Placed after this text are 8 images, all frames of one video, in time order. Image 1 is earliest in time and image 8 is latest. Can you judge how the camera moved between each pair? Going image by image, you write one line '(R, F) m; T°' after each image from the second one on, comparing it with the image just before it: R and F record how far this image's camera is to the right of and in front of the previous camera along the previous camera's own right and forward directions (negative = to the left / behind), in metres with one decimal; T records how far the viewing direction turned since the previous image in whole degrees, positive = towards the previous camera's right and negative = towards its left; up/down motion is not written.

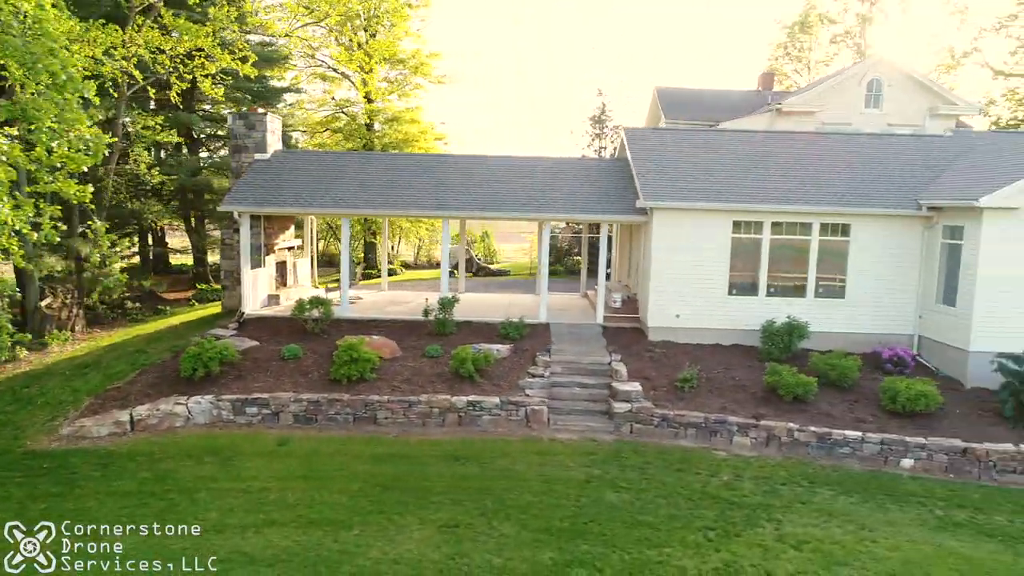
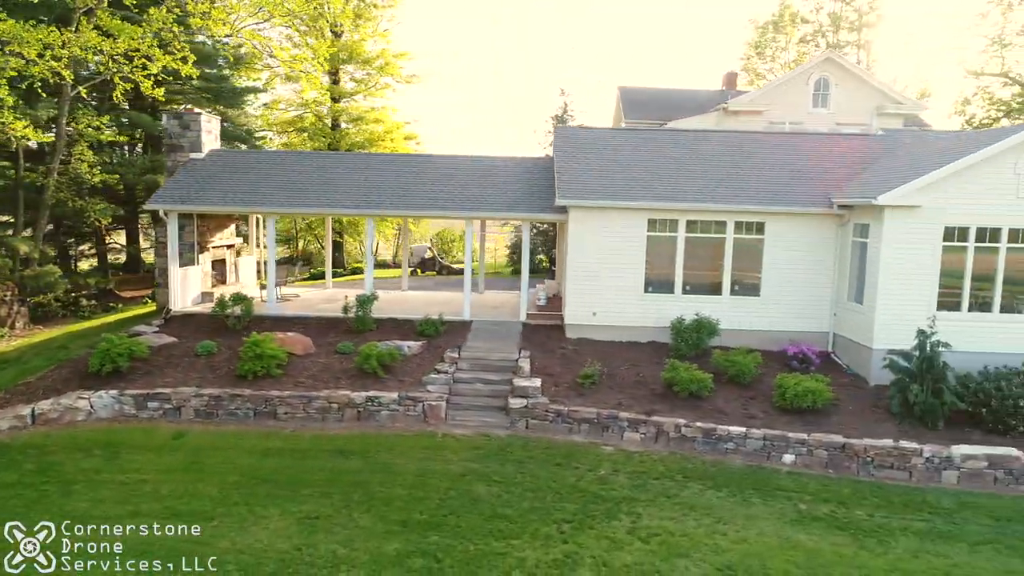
(+1.7, -0.1) m; -1°
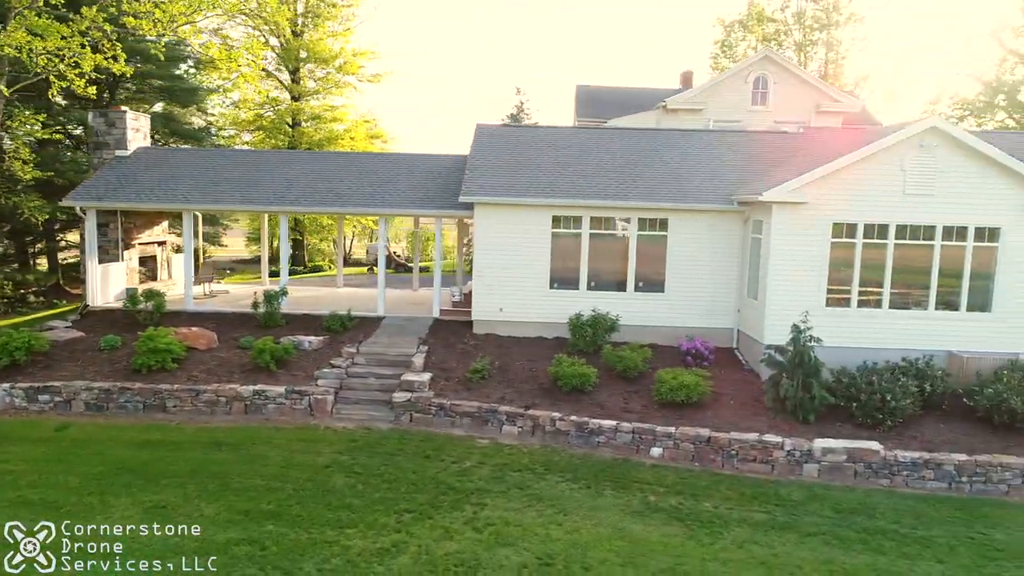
(+1.9, -0.1) m; 0°
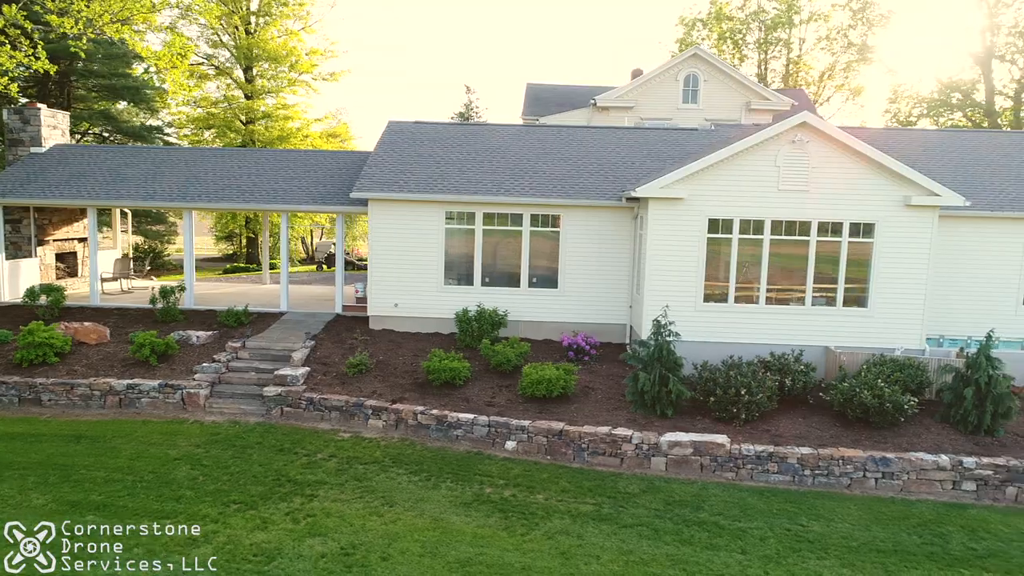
(+2.1, -0.1) m; 0°
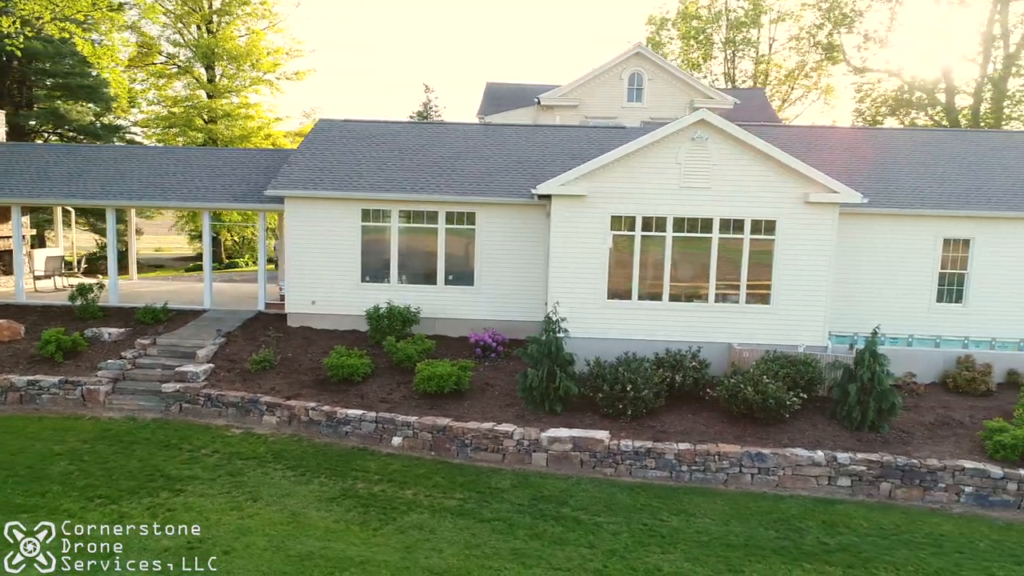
(+1.6, 0.0) m; 0°
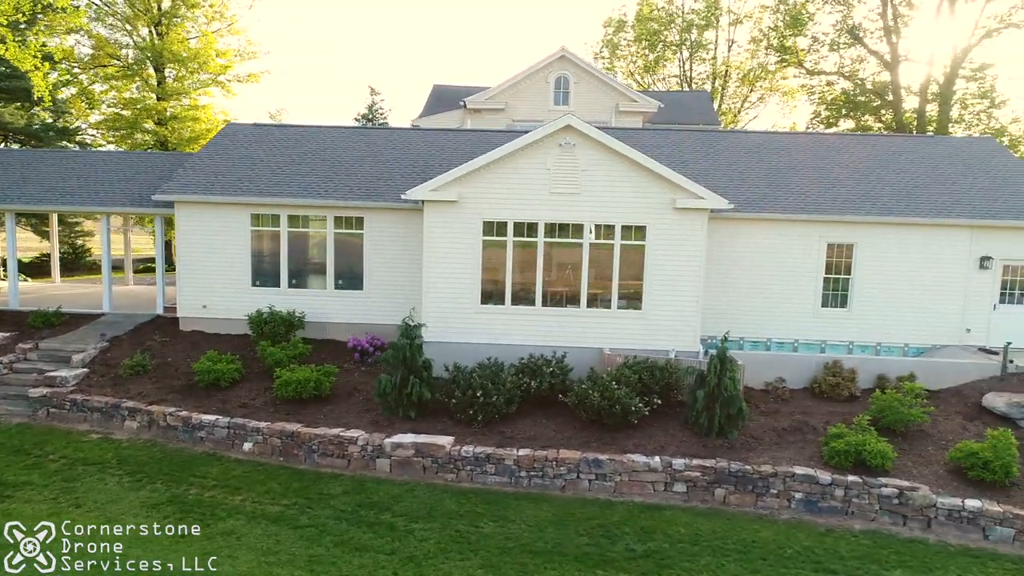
(+2.1, 0.0) m; 0°
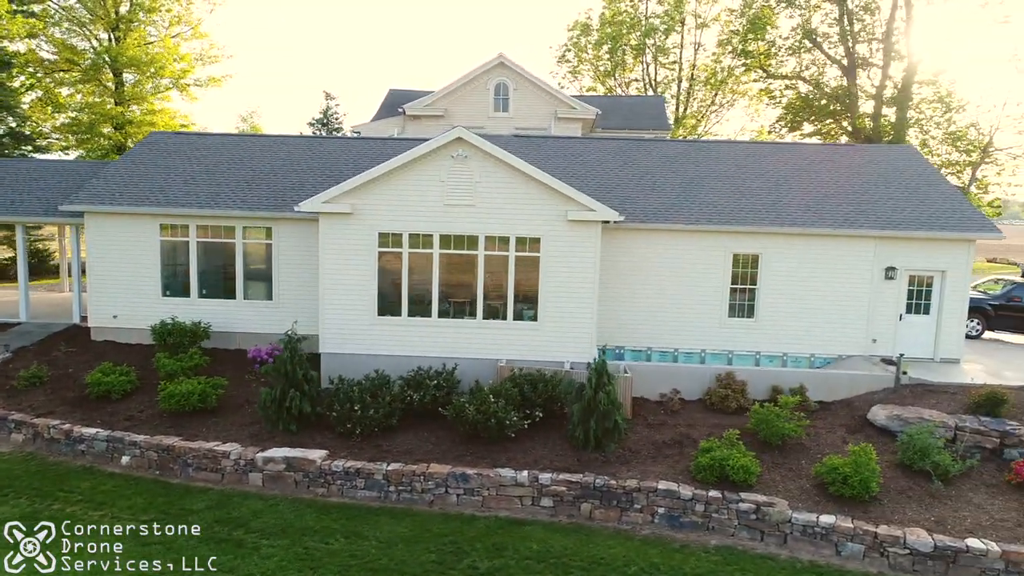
(+1.7, 0.0) m; 0°
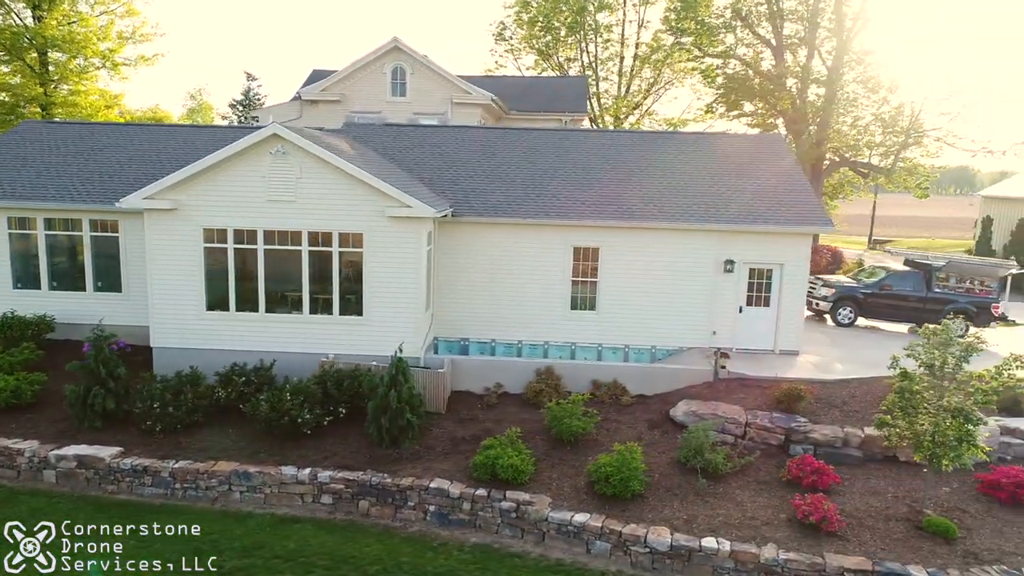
(+2.9, -0.1) m; 0°
